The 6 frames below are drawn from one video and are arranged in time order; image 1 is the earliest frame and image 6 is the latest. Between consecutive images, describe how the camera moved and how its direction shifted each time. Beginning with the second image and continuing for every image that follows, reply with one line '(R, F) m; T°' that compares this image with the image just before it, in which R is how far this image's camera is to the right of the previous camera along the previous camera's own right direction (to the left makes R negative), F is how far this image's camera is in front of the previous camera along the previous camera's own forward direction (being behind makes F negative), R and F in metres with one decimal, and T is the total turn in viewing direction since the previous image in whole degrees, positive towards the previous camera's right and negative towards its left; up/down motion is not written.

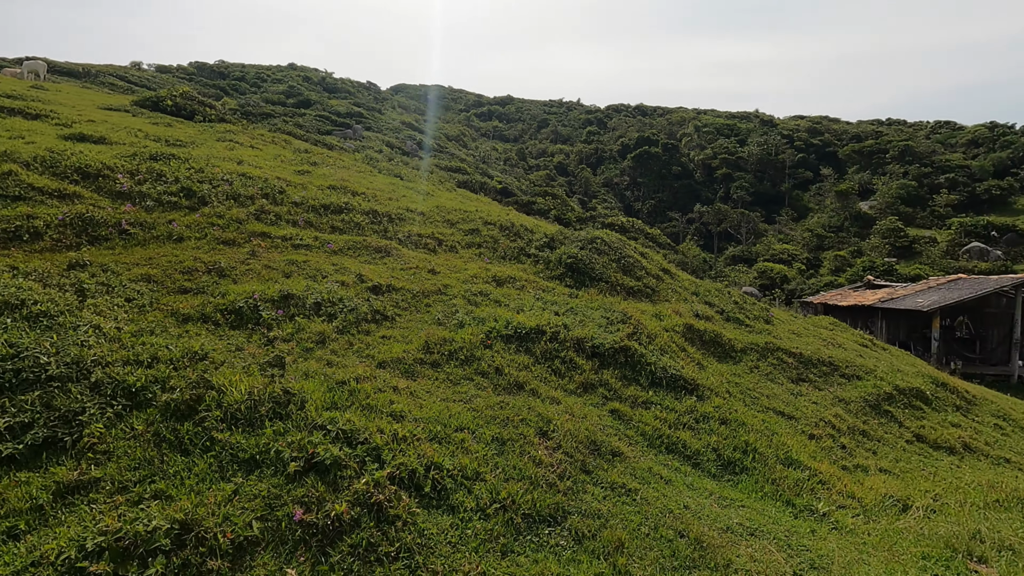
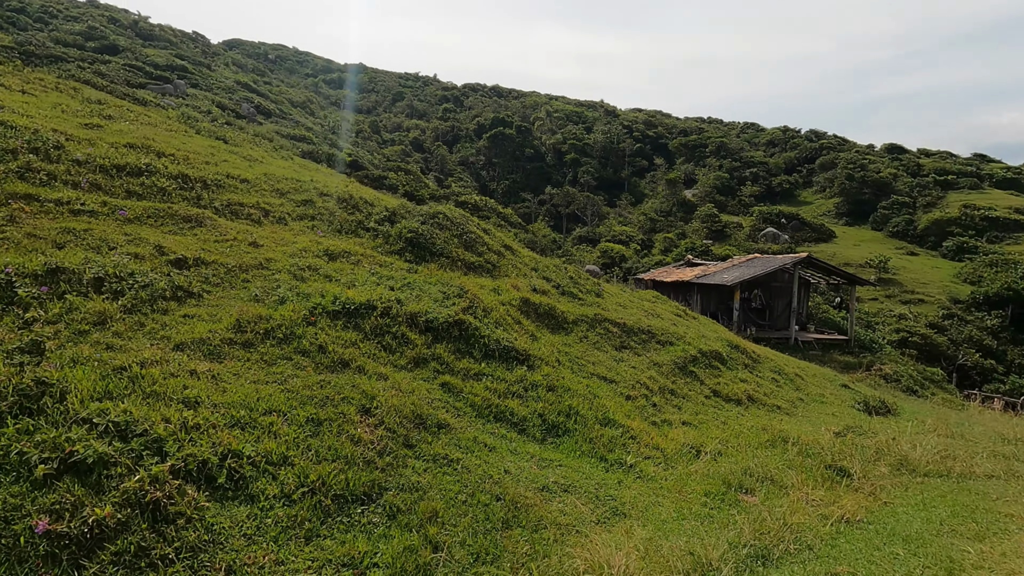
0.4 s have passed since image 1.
(+0.4, +0.1) m; +15°
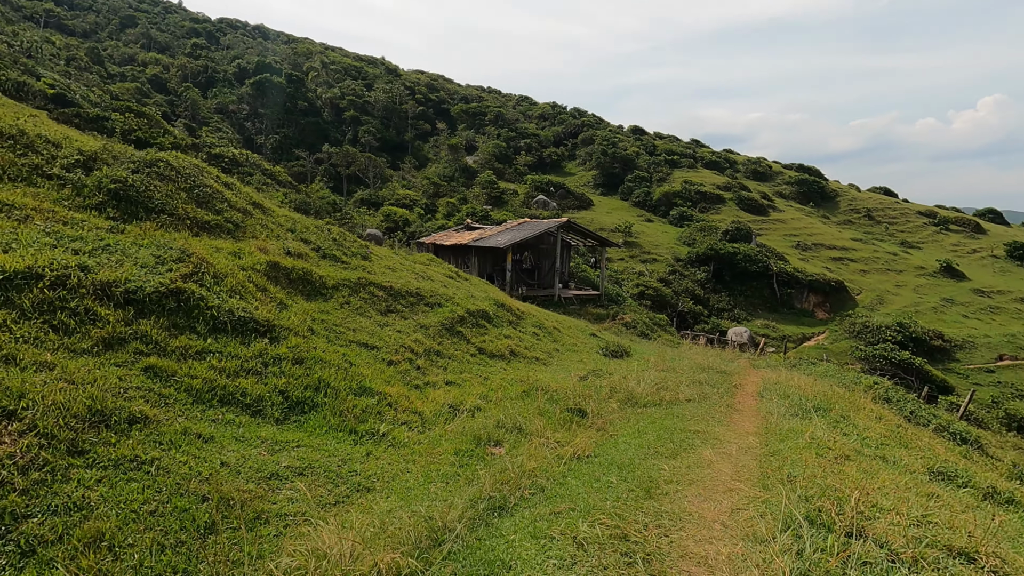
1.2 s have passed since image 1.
(+0.6, +0.3) m; +22°
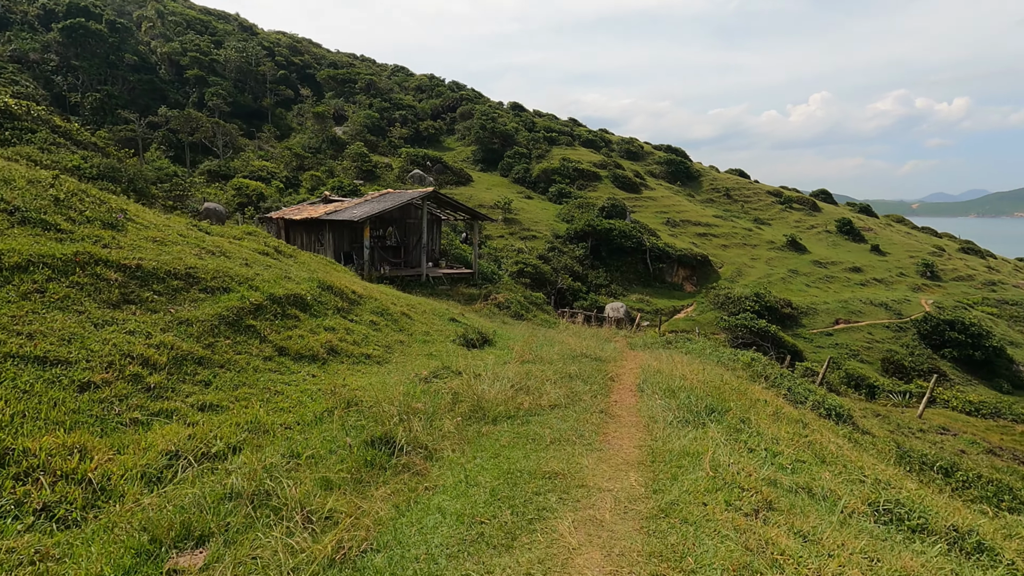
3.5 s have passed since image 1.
(+1.1, +2.6) m; +12°
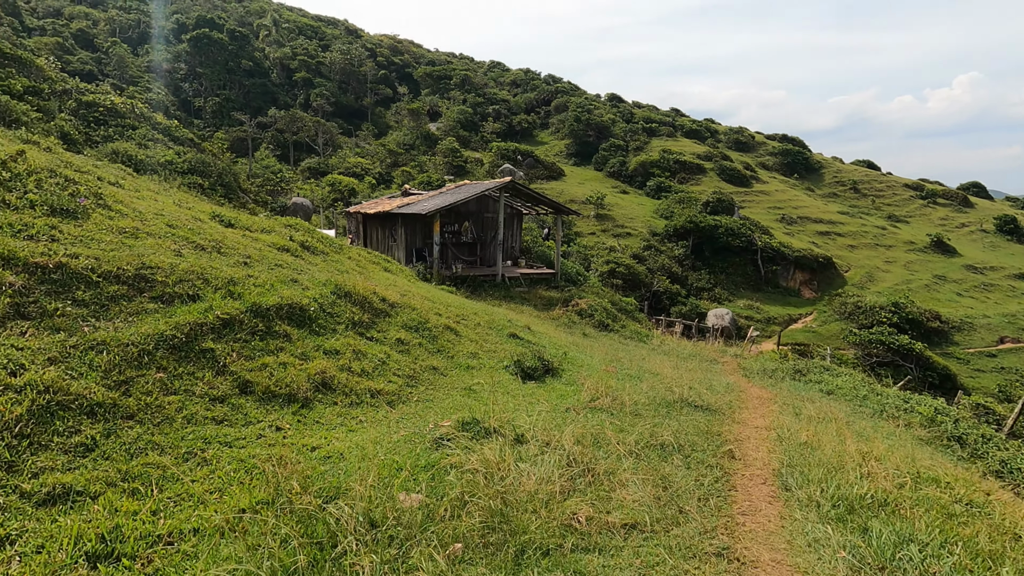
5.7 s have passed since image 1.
(+0.3, +3.0) m; -10°
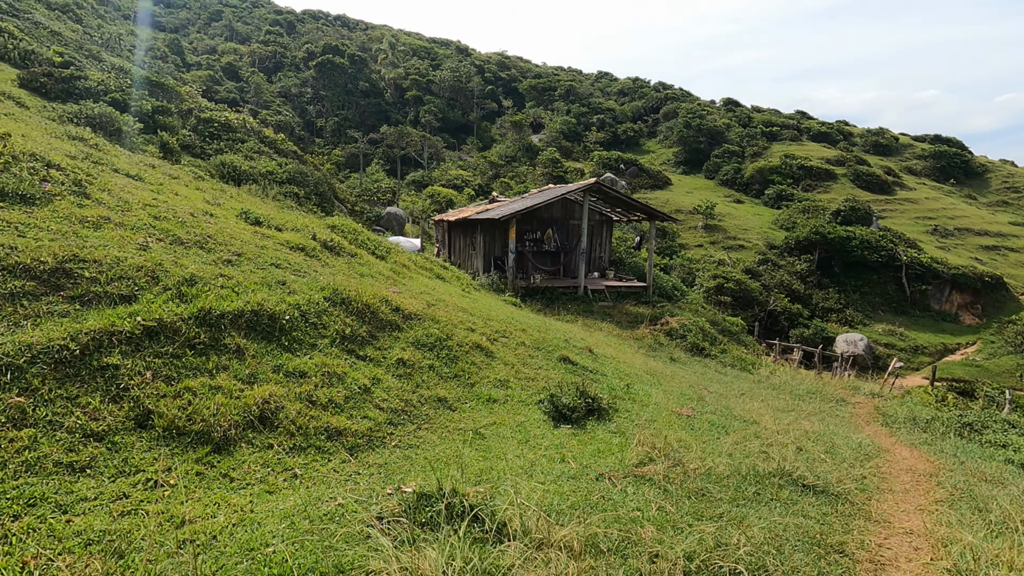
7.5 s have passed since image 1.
(+0.9, +2.1) m; -11°
